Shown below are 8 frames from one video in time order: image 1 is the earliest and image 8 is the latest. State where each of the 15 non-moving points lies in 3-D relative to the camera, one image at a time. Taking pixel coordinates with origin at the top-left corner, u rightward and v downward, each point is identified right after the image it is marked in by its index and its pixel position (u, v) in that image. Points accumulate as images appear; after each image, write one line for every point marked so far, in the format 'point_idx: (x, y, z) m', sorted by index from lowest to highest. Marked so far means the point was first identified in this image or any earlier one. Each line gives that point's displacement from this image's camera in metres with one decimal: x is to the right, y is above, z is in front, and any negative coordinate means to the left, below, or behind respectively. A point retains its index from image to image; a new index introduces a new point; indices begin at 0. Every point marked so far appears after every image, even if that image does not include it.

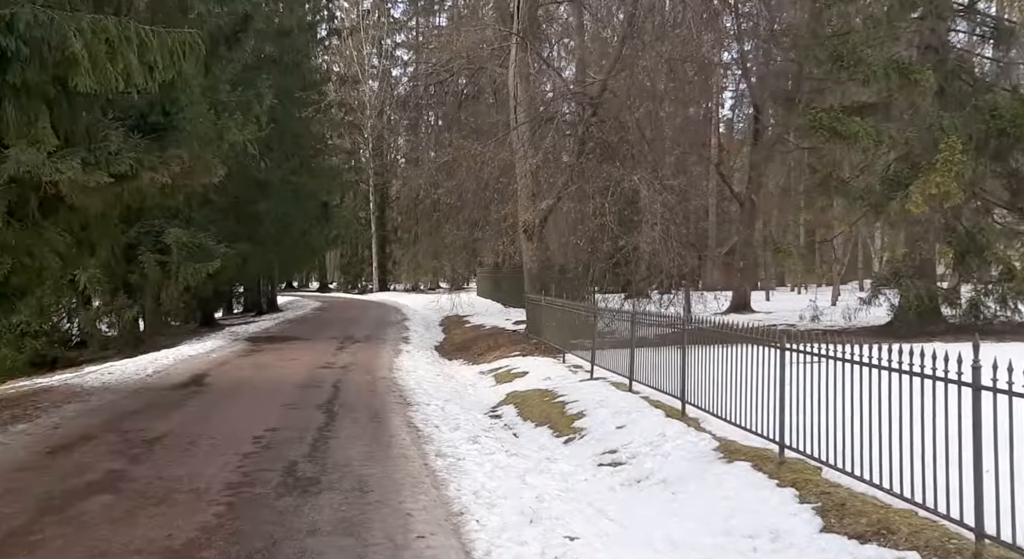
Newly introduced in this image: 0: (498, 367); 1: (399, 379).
0: (-0.3, -1.6, +16.6) m
1: (-1.7, -1.5, +13.7) m
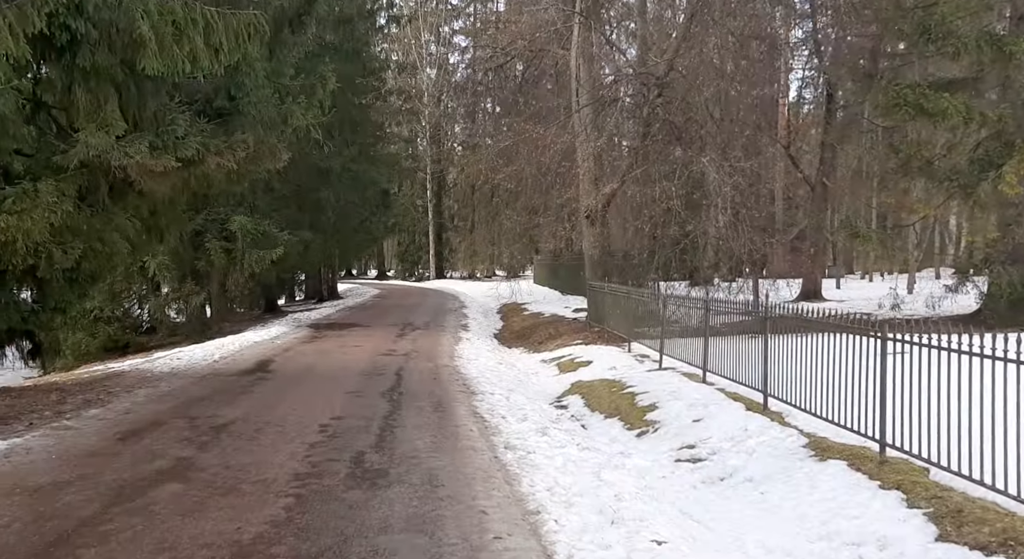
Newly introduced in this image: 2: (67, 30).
0: (+0.9, -1.4, +16.3) m
1: (-0.8, -1.3, +13.5) m
2: (-4.1, +2.3, +8.3) m
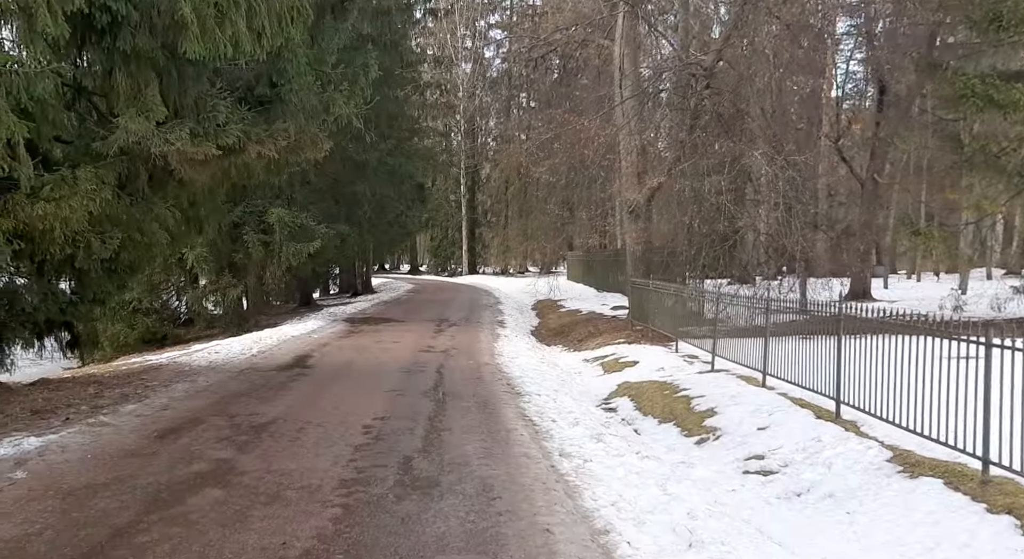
0: (+1.6, -1.3, +15.8) m
1: (-0.1, -1.3, +13.1) m
2: (-3.6, +2.4, +8.0) m
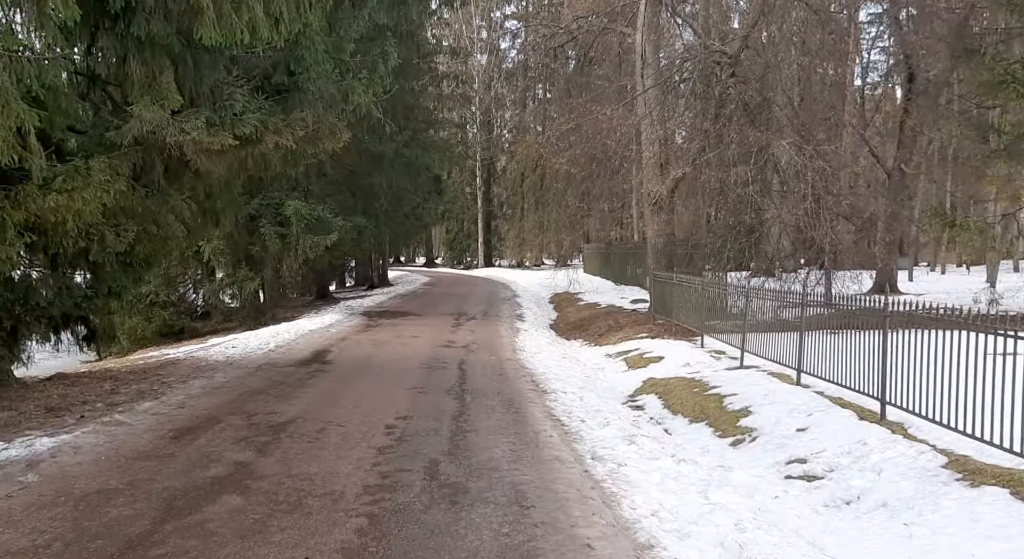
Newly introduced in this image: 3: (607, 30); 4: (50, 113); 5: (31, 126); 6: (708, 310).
0: (+2.0, -1.2, +15.5) m
1: (+0.2, -1.2, +12.8) m
2: (-3.4, +2.4, +7.7) m
3: (+2.1, +5.4, +19.4) m
4: (-4.0, +1.4, +7.8) m
5: (-3.8, +1.2, +7.0) m
6: (+3.5, -0.5, +15.9) m
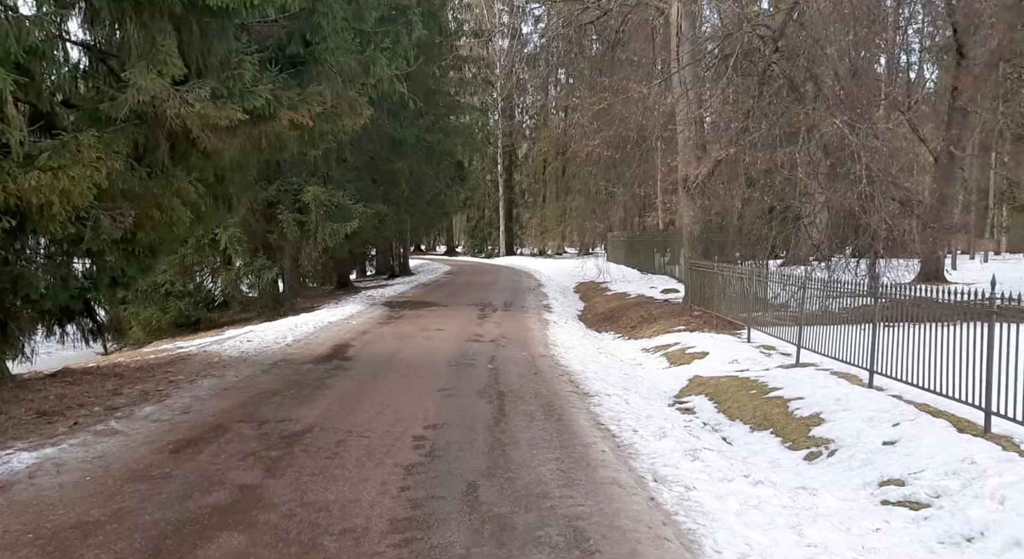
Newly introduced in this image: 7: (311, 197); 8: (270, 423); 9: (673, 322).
0: (+2.5, -1.1, +14.5) m
1: (+0.7, -1.0, +11.9) m
2: (-3.0, +2.5, +6.8) m
3: (+2.7, +5.6, +18.3) m
4: (-3.7, +1.5, +6.9) m
5: (-3.4, +1.3, +6.1) m
6: (+4.0, -0.4, +14.9) m
7: (-4.4, +1.8, +19.4) m
8: (-1.9, -1.1, +7.0) m
9: (+3.2, -0.8, +17.7) m
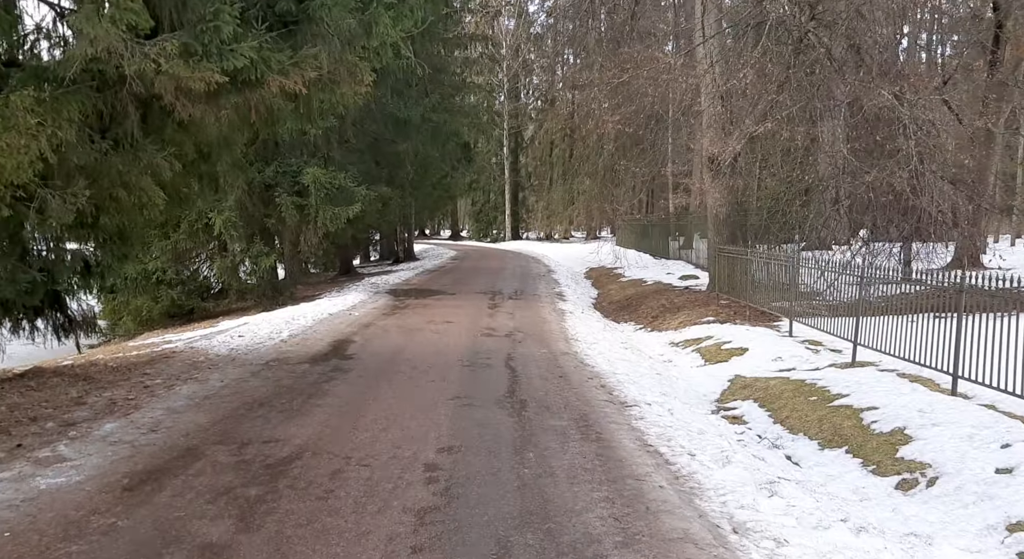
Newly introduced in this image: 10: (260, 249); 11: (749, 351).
0: (+2.7, -0.9, +13.3) m
1: (+0.9, -0.9, +10.6) m
2: (-2.8, +2.5, +5.5) m
3: (+2.9, +5.8, +17.0) m
4: (-3.5, +1.6, +5.7) m
5: (-3.2, +1.3, +4.9) m
6: (+4.2, -0.2, +13.7) m
7: (-4.1, +2.0, +18.2) m
8: (-1.7, -1.1, +5.8) m
9: (+3.4, -0.6, +16.5) m
10: (-5.4, +0.6, +19.0) m
11: (+3.0, -0.9, +11.4) m
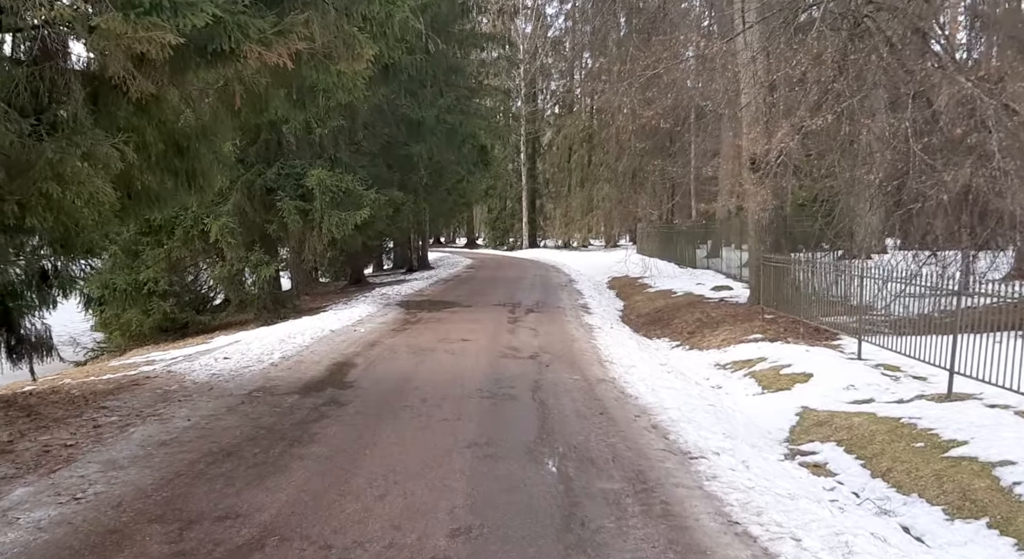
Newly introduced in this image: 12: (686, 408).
0: (+3.1, -1.0, +11.7) m
1: (+1.2, -1.0, +9.1) m
2: (-2.6, +2.5, +4.1) m
3: (+3.3, +5.6, +15.4) m
4: (-3.3, +1.5, +4.2) m
5: (-3.1, +1.2, +3.5) m
6: (+4.6, -0.4, +12.1) m
7: (-3.7, +1.8, +16.8) m
8: (-1.5, -1.2, +4.3) m
9: (+3.8, -0.8, +14.9) m
10: (-5.0, +0.4, +17.6) m
11: (+3.3, -1.1, +9.8) m
12: (+1.6, -1.2, +8.2) m
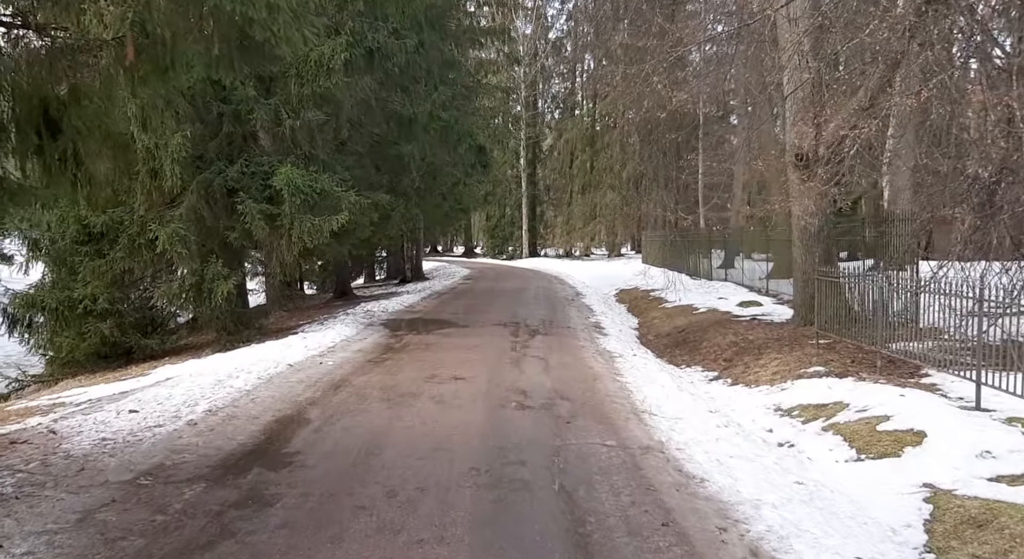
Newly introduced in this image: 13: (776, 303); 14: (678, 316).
0: (+3.1, -1.3, +9.1) m
1: (+1.2, -1.2, +6.5) m
2: (-2.6, +2.3, +1.5) m
3: (+3.4, +5.4, +12.9) m
4: (-3.2, +1.3, +1.6) m
5: (-3.0, +1.1, +0.9) m
6: (+4.6, -0.6, +9.5) m
7: (-3.6, +1.6, +14.2) m
8: (-1.4, -1.3, +1.6) m
9: (+3.9, -1.1, +12.3) m
10: (-4.9, +0.1, +15.0) m
11: (+3.4, -1.3, +7.2) m
12: (+1.6, -1.4, +5.6) m
13: (+5.6, -0.5, +18.6) m
14: (+3.6, -0.8, +18.9) m
